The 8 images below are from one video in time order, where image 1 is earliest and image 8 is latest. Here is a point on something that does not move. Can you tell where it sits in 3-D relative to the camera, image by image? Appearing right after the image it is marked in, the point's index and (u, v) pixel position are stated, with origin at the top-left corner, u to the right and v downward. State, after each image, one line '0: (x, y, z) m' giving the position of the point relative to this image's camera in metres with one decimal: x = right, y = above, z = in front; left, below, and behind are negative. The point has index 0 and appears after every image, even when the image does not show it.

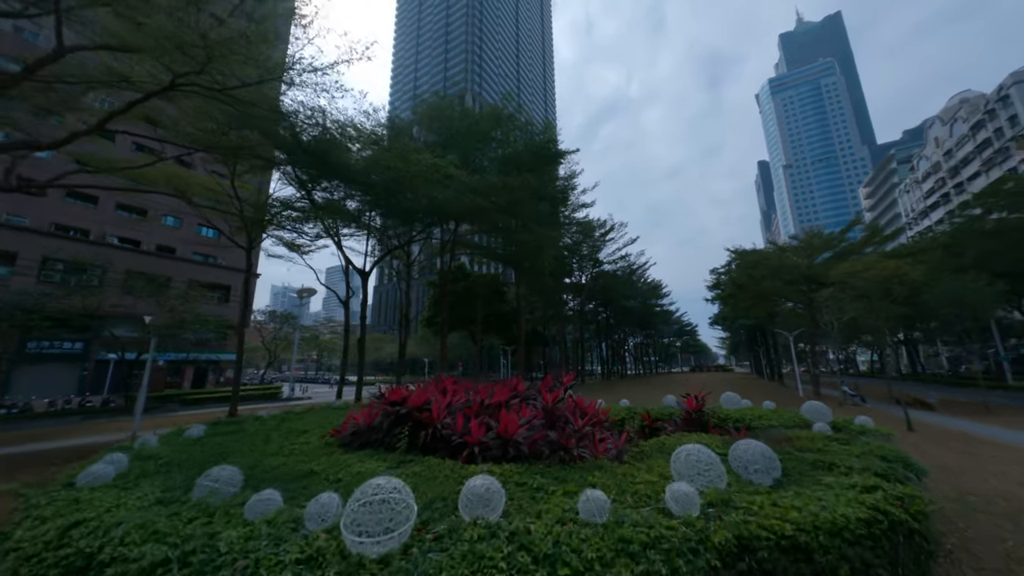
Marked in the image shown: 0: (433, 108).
0: (-3.9, +9.1, +17.6) m
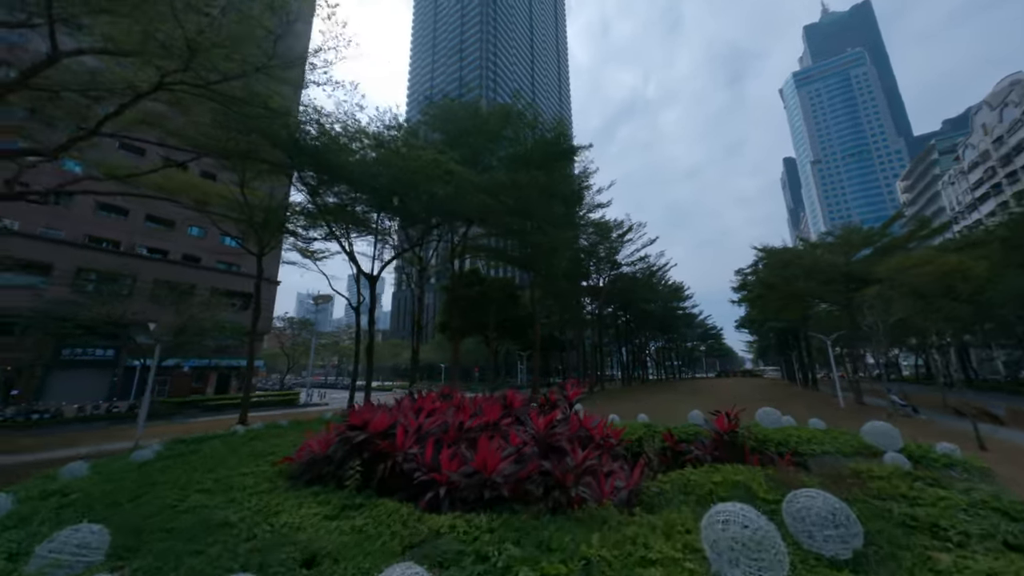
0: (-3.5, +8.9, +17.2) m
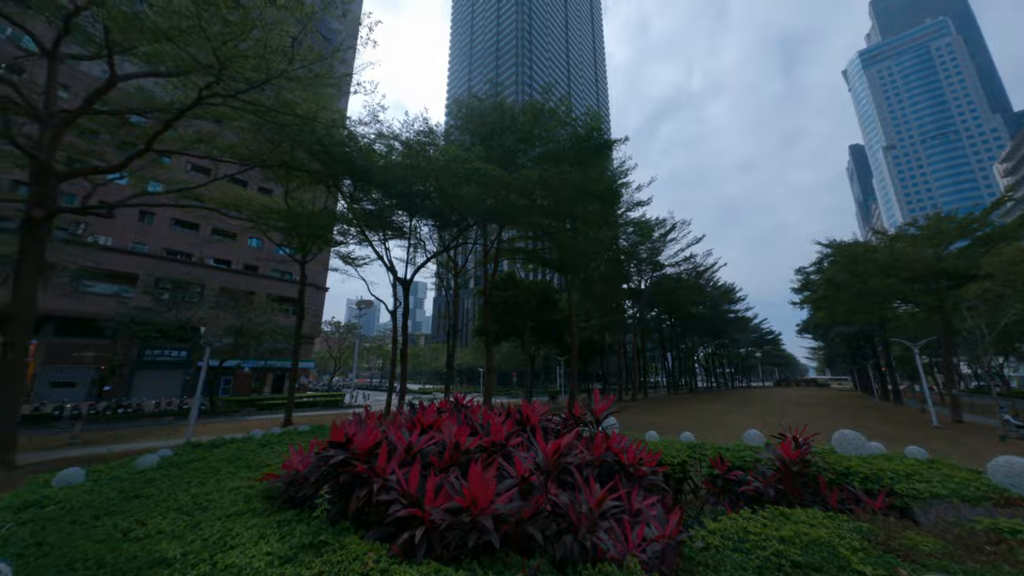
0: (-2.0, +8.8, +17.0) m
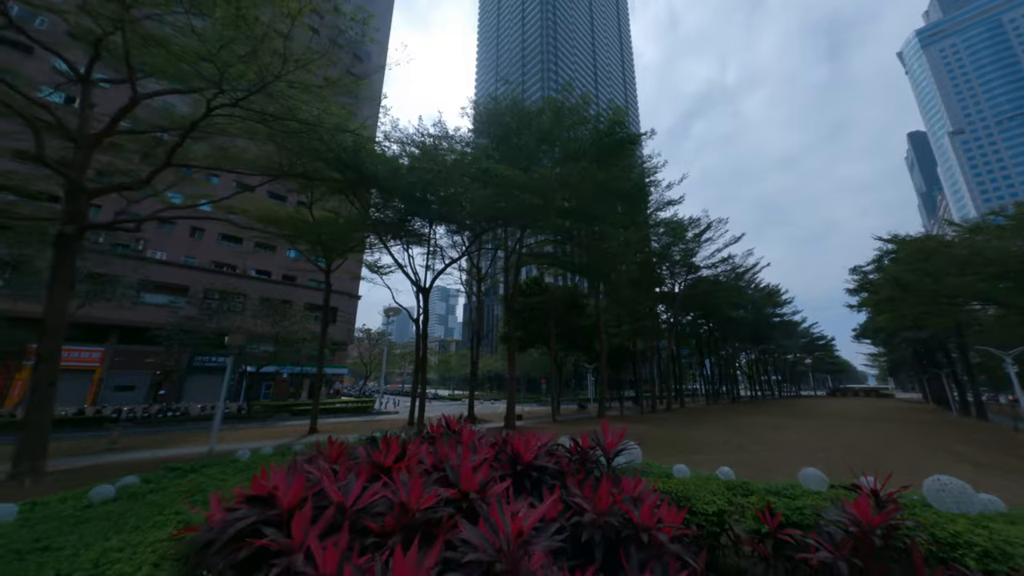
0: (-1.1, +8.5, +16.6) m
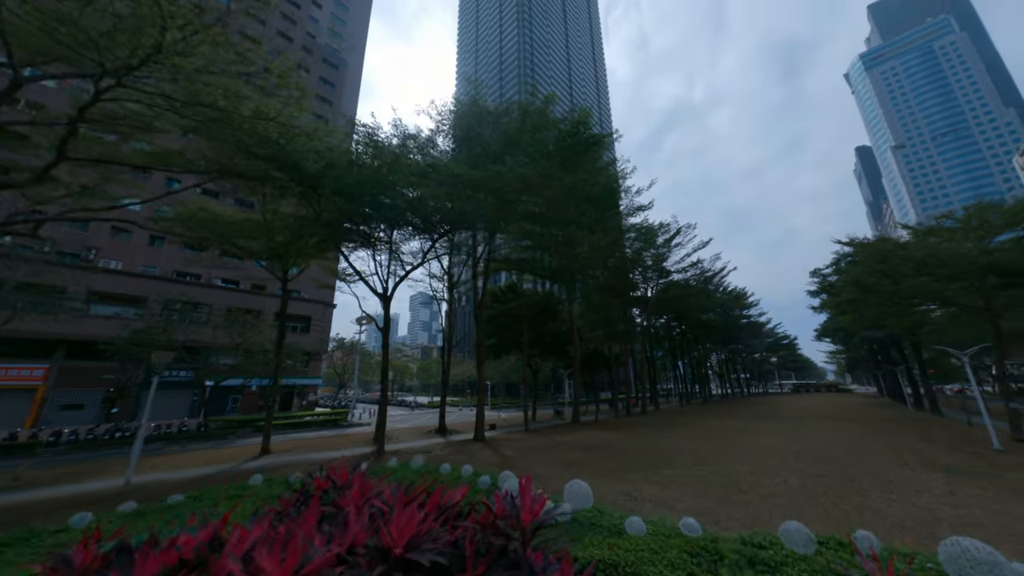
0: (-2.6, +8.1, +16.0) m
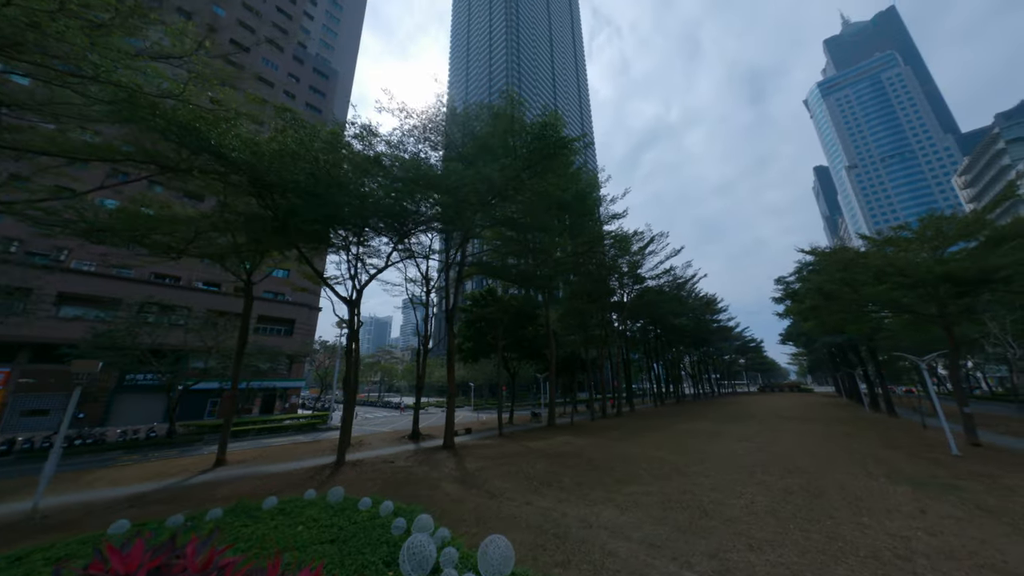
0: (-4.0, +8.1, +15.1) m
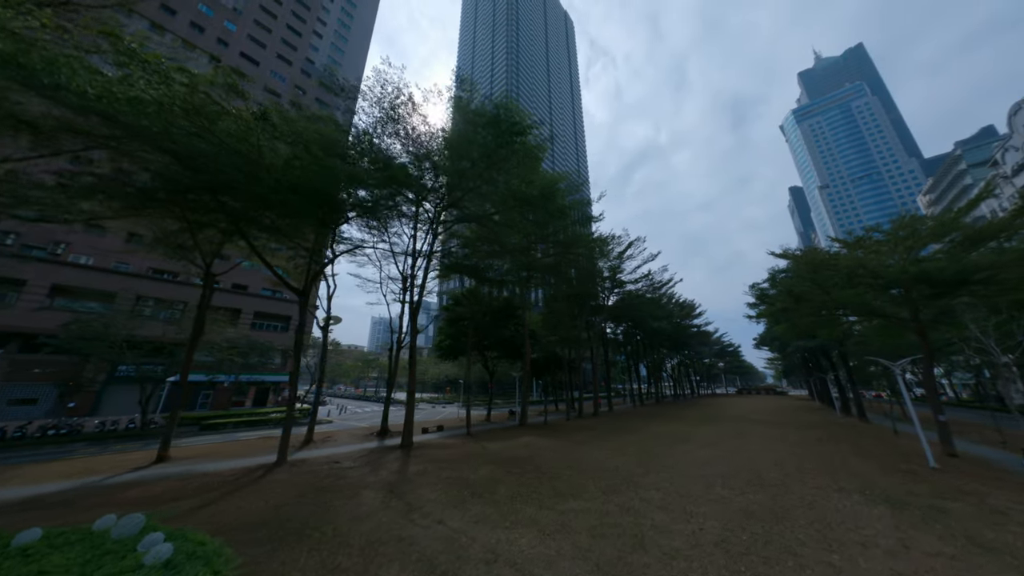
0: (-5.4, +8.7, +13.7) m
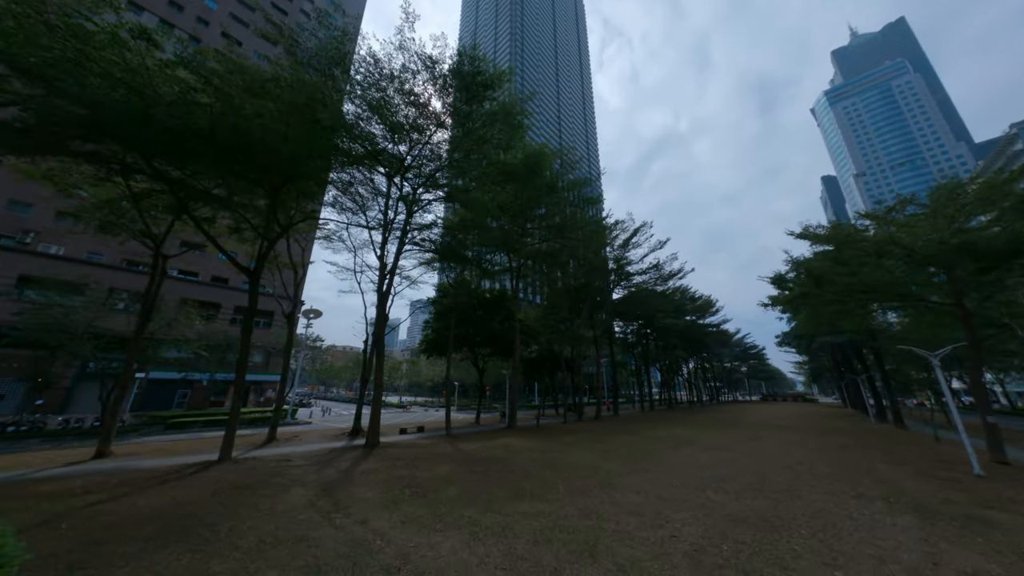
0: (-5.9, +9.0, +13.3) m
